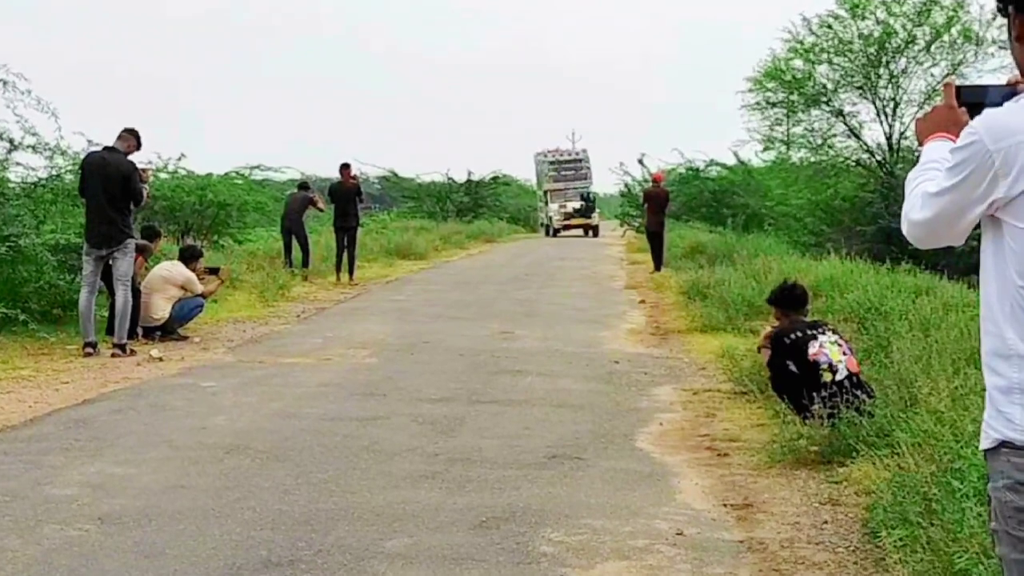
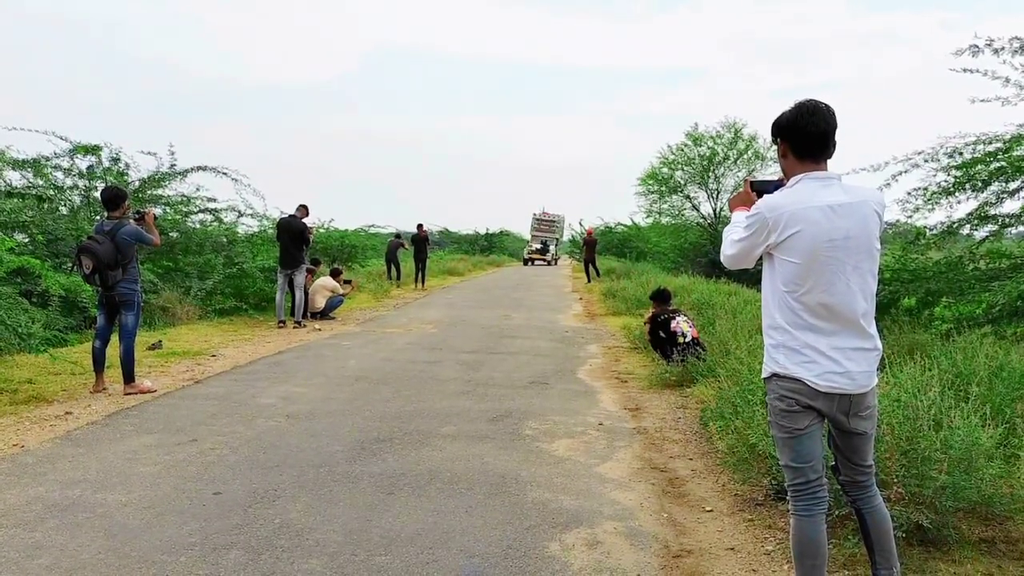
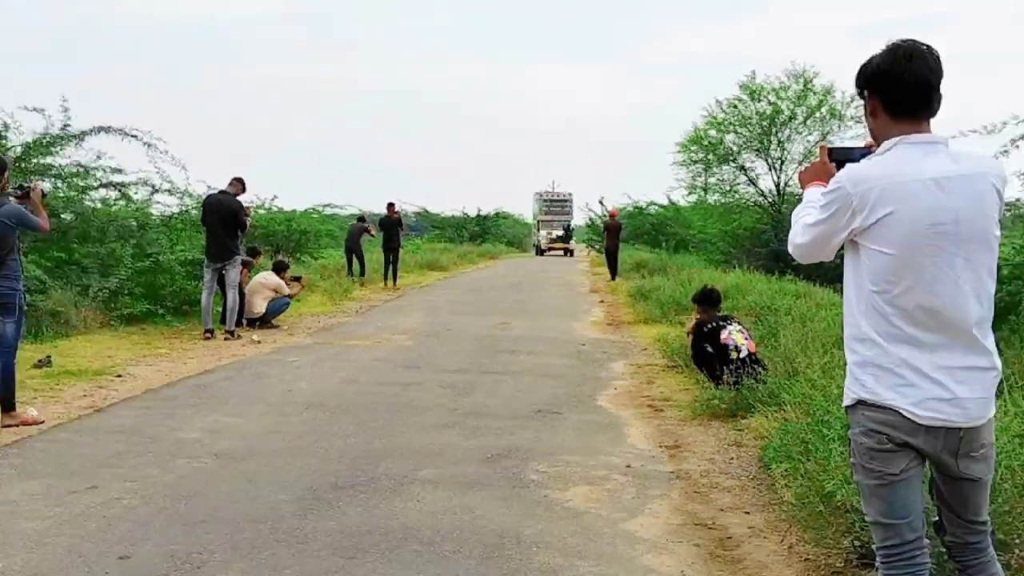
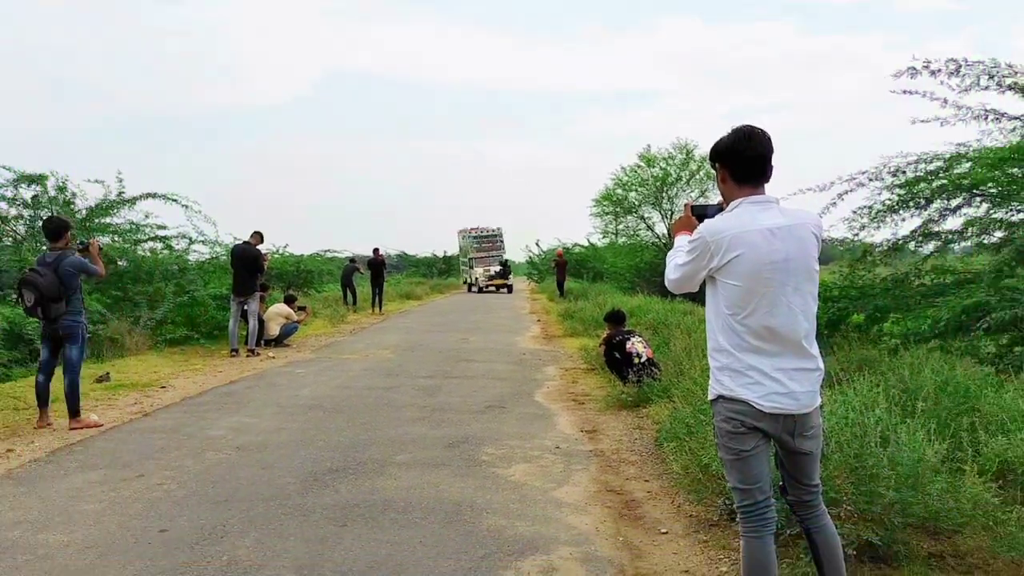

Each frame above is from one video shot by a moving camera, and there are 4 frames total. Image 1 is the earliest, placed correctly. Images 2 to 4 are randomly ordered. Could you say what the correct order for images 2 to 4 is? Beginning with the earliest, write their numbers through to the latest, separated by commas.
3, 2, 4
